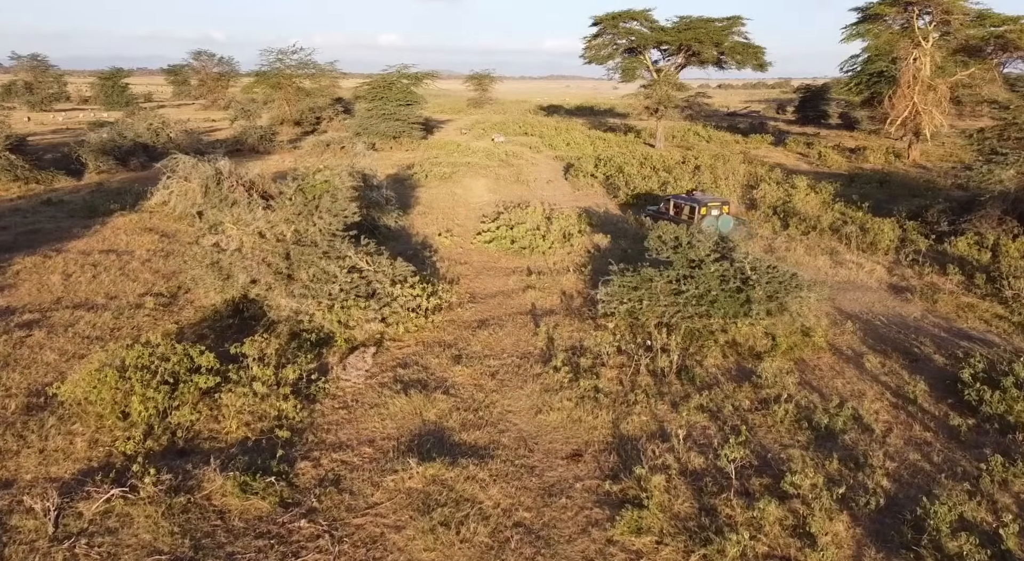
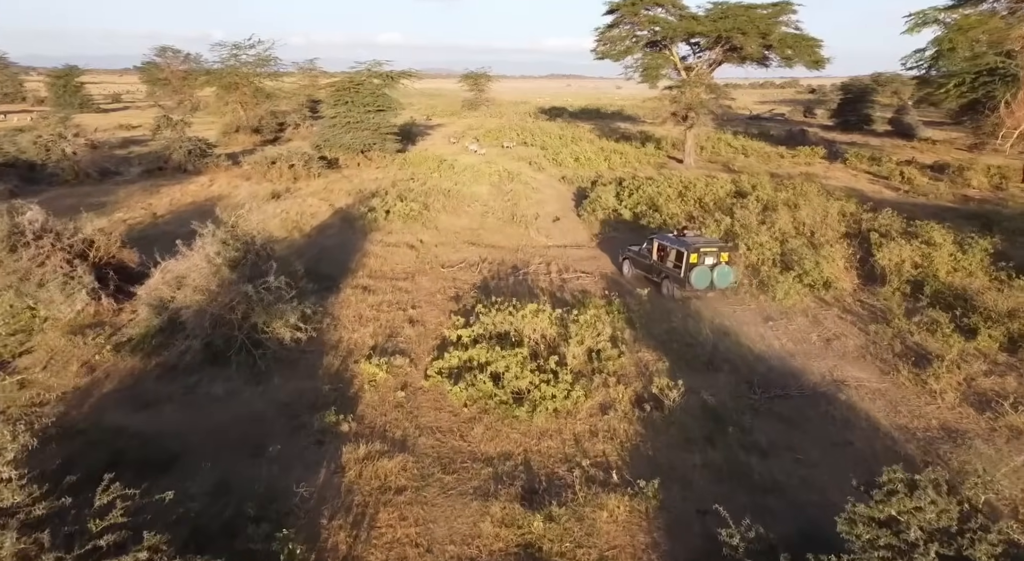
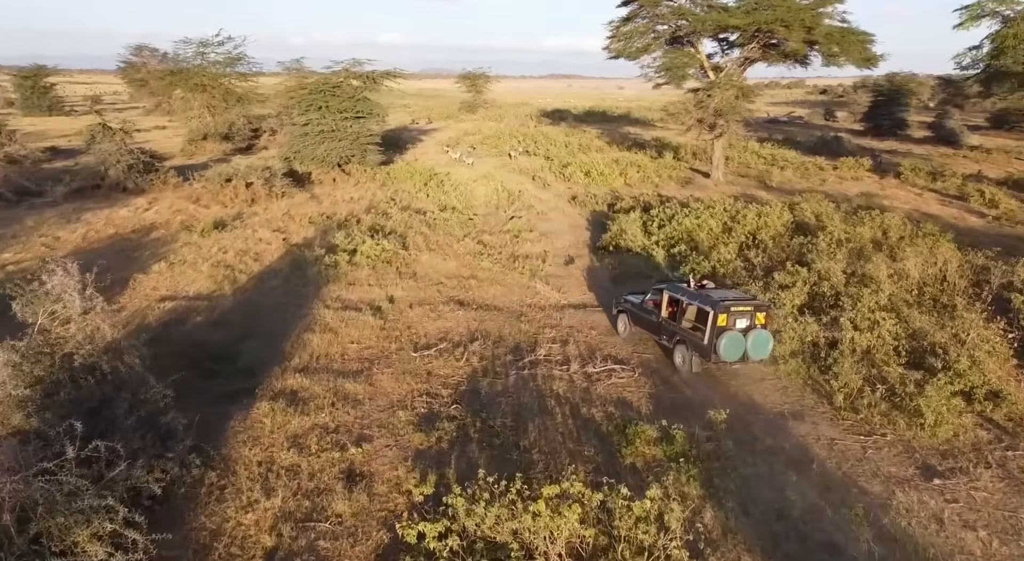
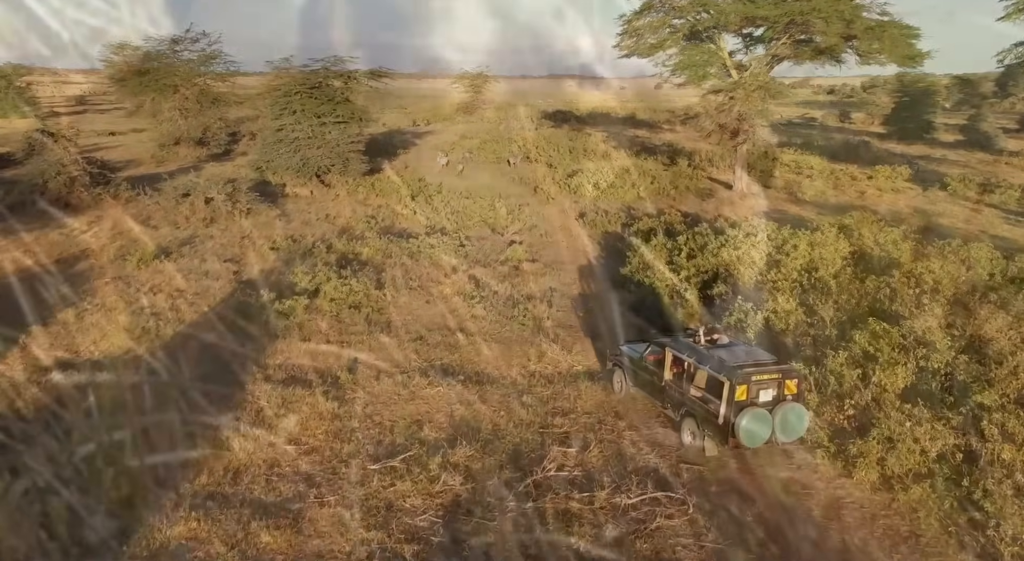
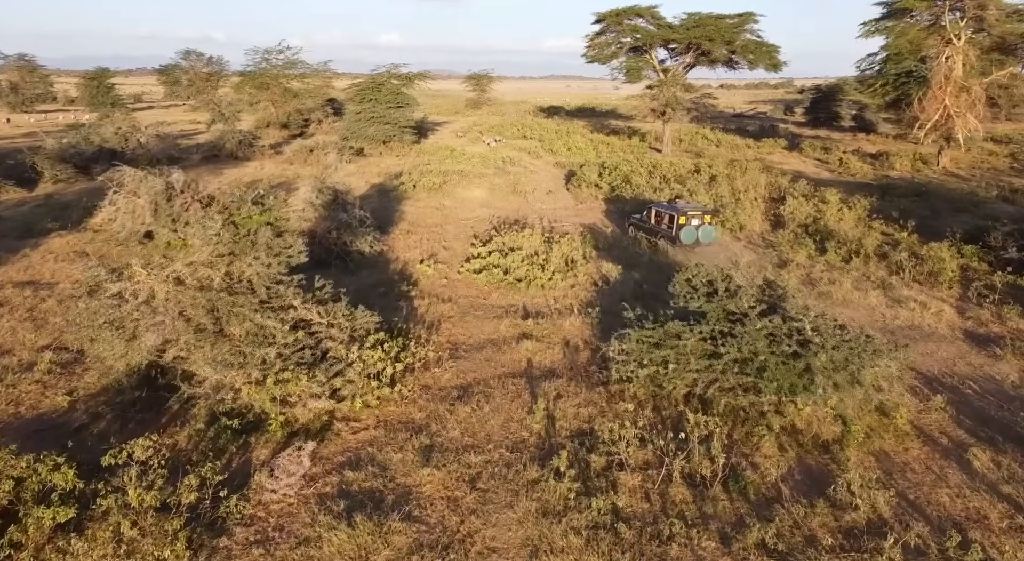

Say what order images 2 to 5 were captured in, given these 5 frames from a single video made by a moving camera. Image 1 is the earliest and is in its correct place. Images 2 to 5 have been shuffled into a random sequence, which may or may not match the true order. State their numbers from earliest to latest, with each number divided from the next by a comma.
5, 2, 3, 4
